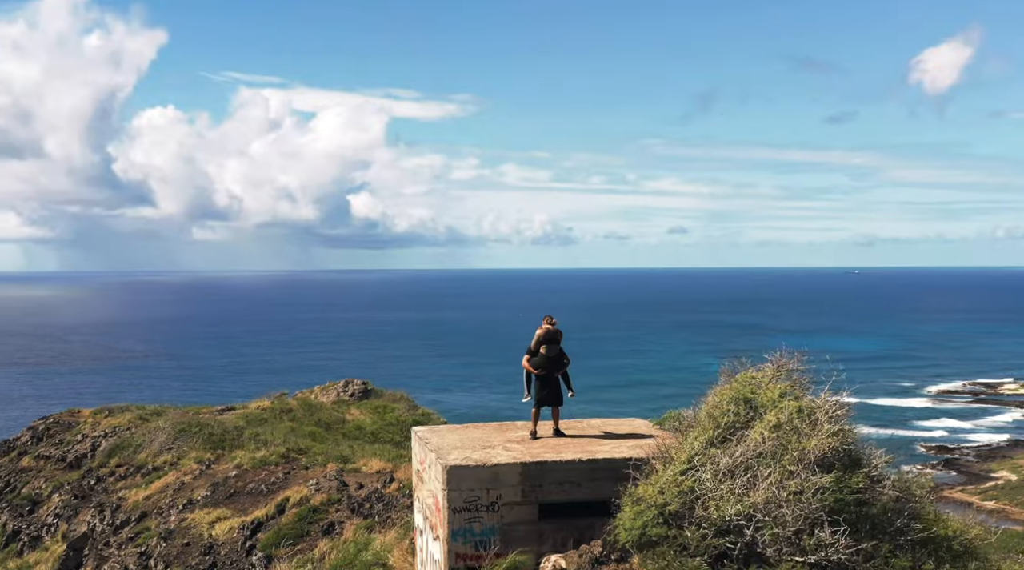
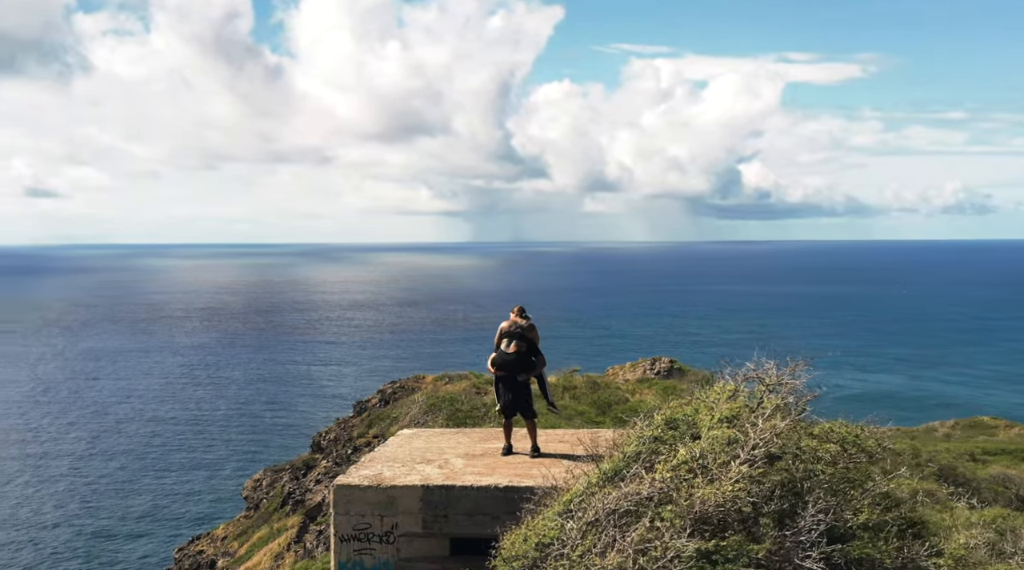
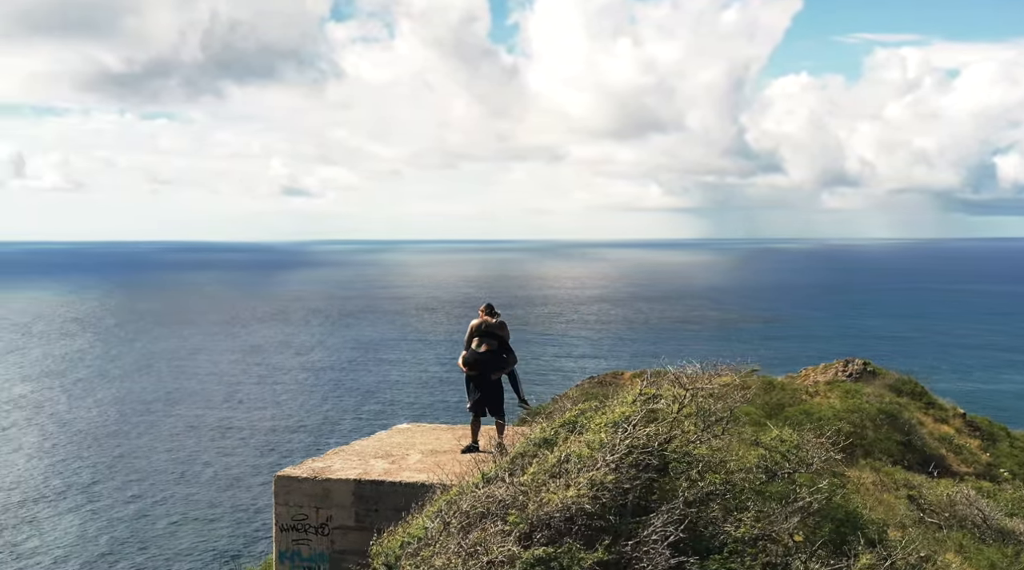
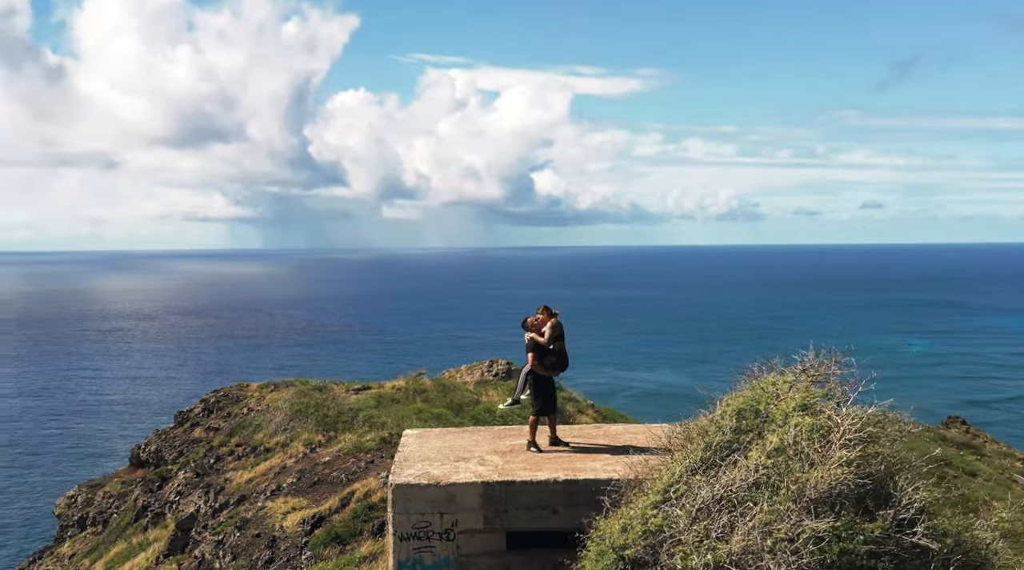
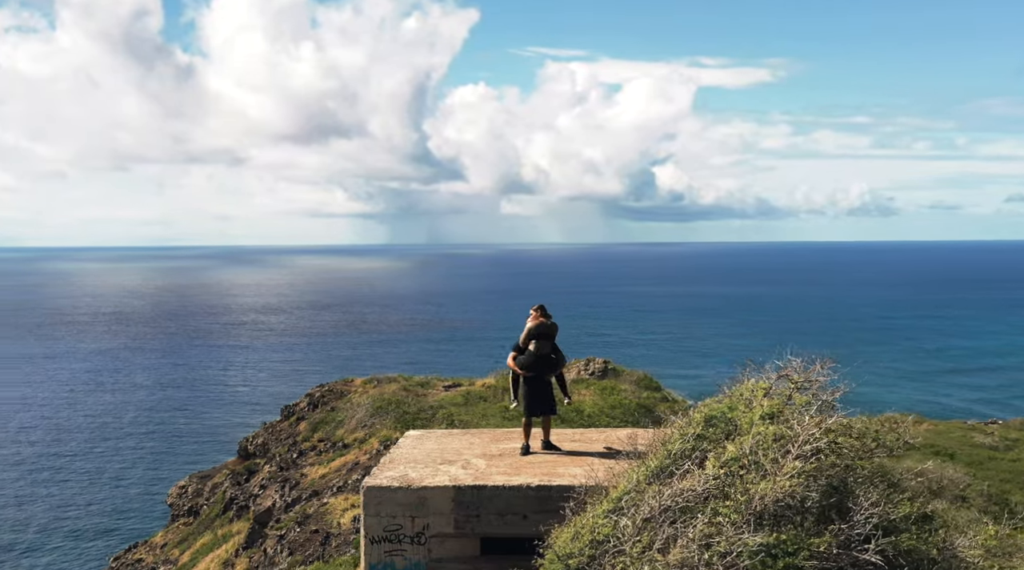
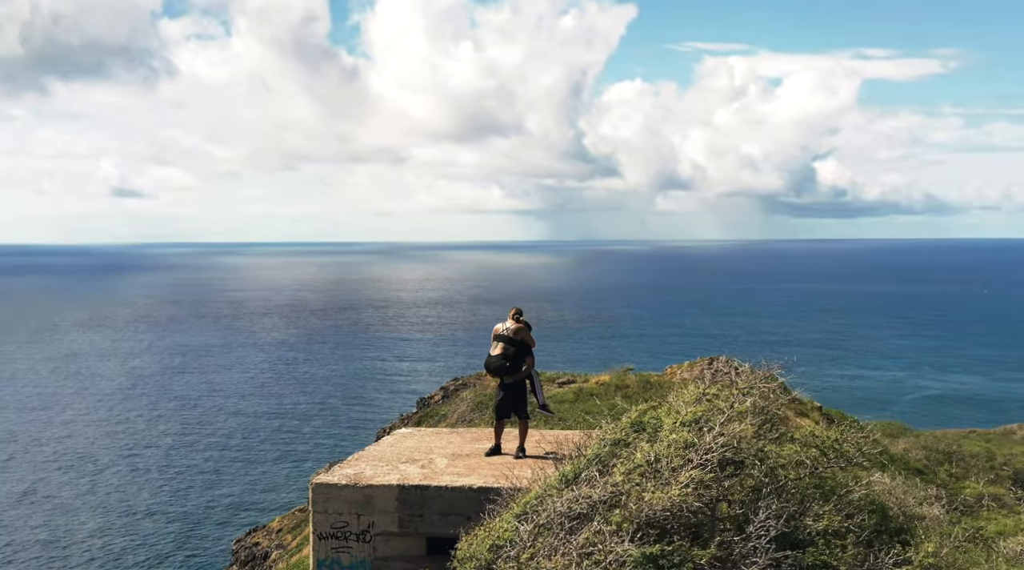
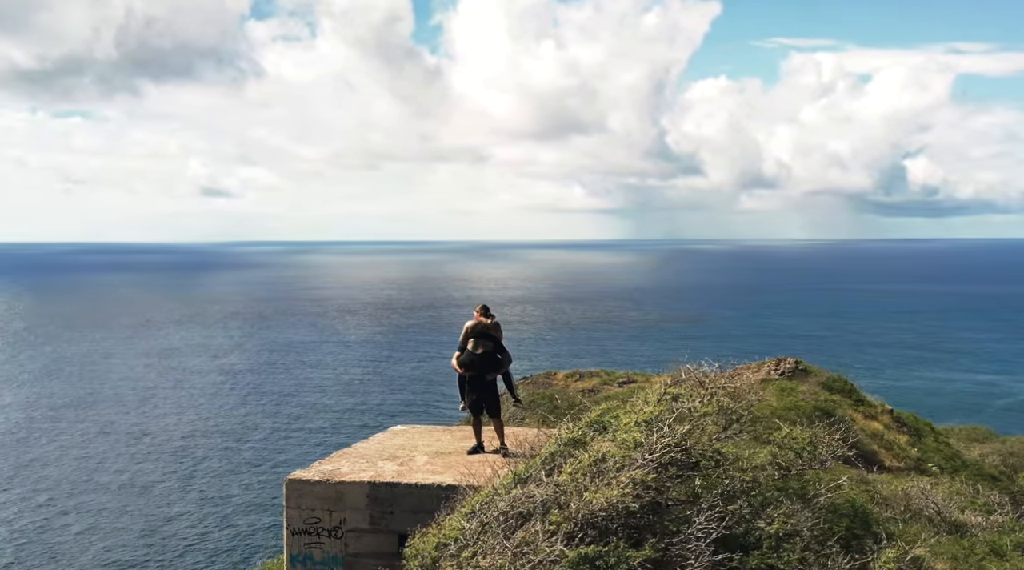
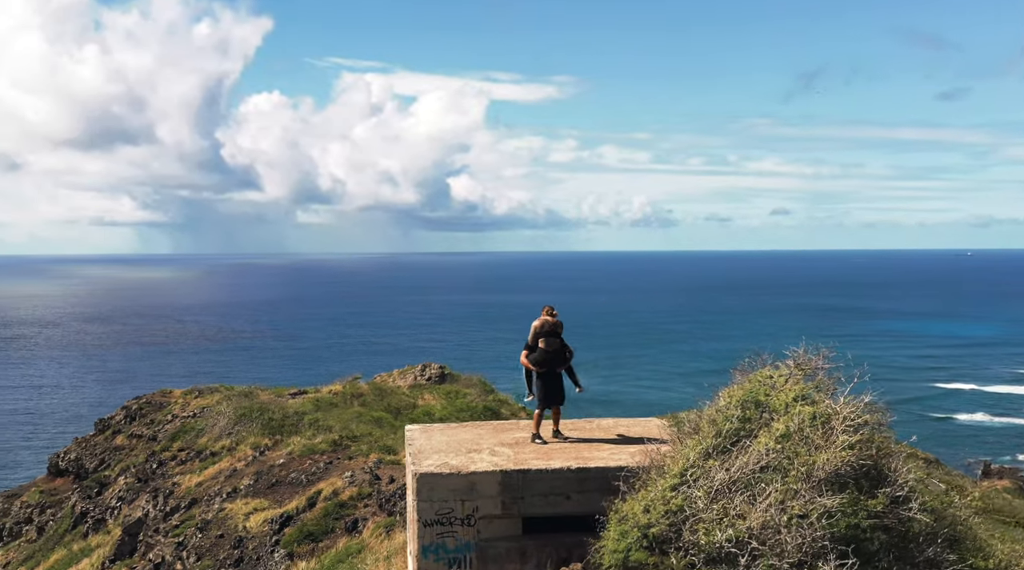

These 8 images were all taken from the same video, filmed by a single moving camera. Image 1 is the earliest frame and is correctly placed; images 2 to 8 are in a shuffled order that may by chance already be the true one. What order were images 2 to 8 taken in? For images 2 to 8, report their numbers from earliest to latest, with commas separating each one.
8, 4, 5, 2, 6, 7, 3
